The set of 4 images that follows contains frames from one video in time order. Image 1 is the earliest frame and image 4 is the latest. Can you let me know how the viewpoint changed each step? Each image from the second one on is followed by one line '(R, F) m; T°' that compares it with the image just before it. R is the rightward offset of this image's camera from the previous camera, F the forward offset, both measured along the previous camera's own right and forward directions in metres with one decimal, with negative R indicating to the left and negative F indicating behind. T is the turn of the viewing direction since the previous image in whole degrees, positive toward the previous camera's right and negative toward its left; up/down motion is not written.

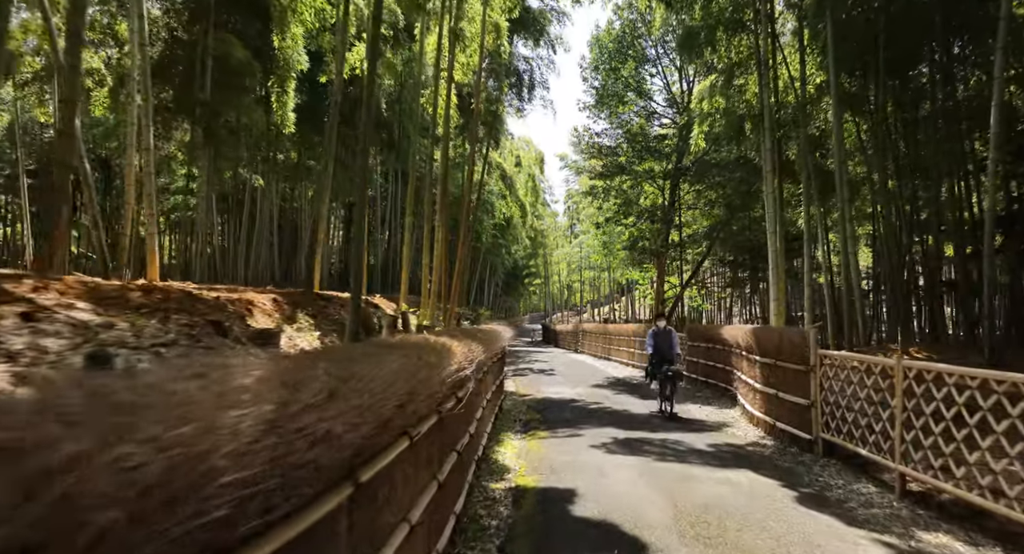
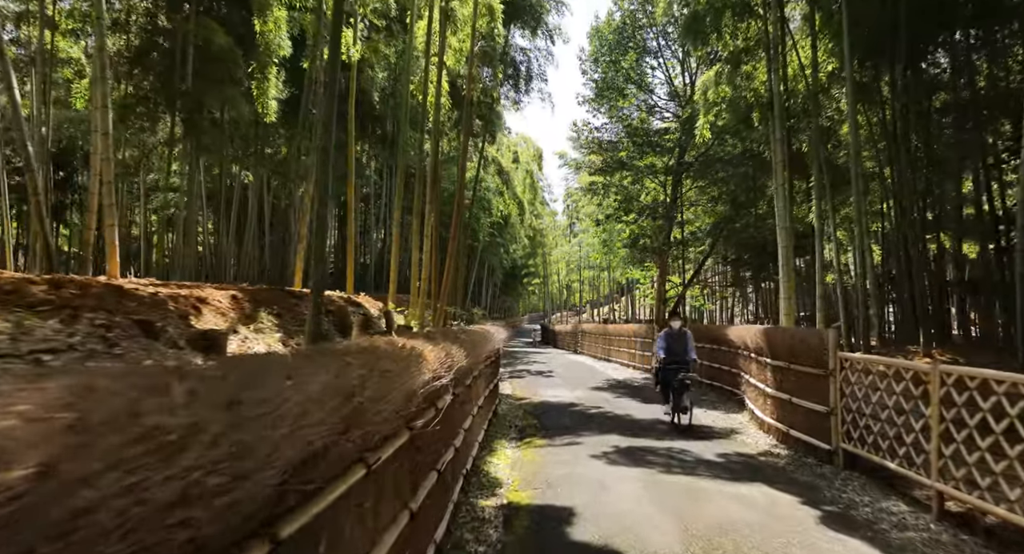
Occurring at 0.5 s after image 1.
(+0.1, +0.4) m; 0°
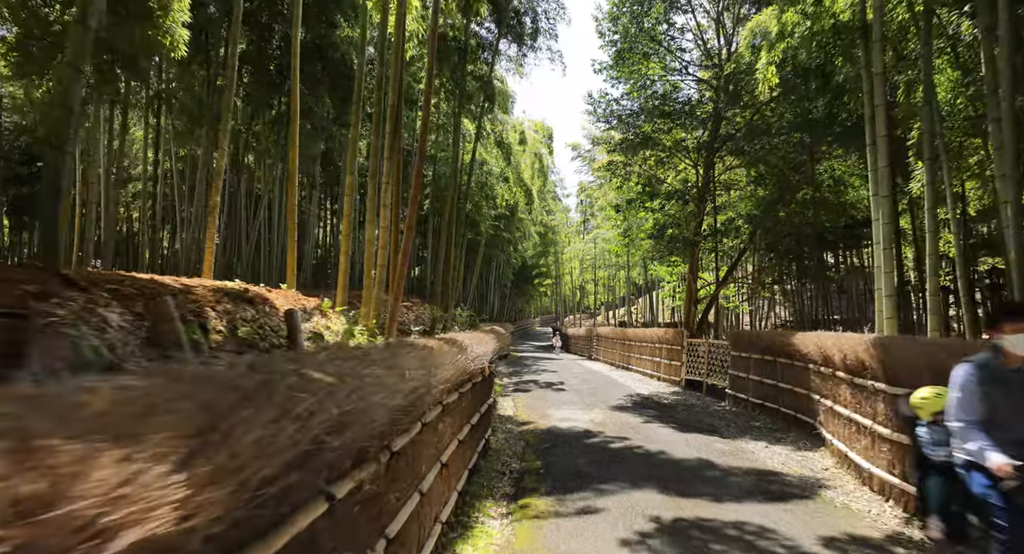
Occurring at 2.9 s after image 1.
(+0.2, +2.0) m; -1°
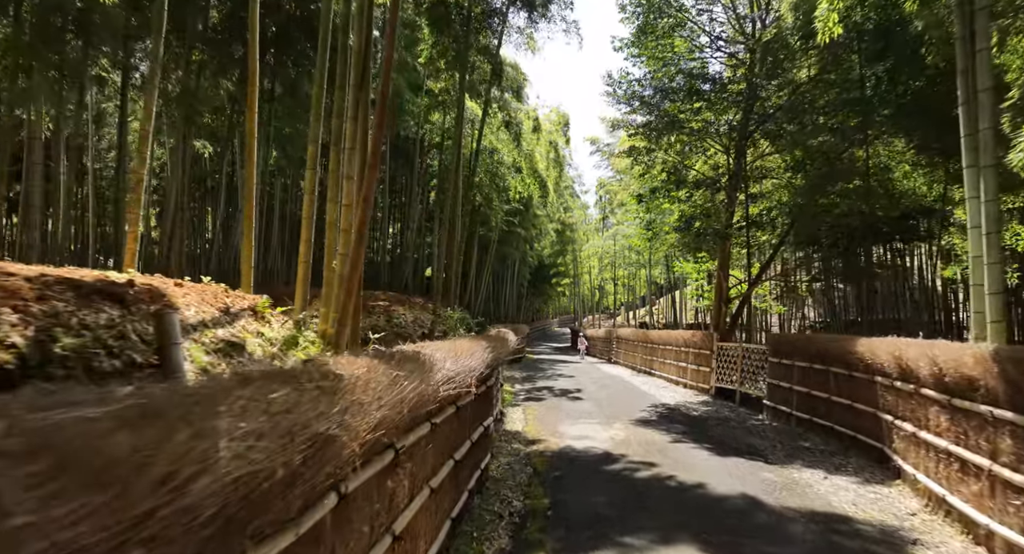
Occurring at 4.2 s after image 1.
(+0.1, +1.0) m; -2°
